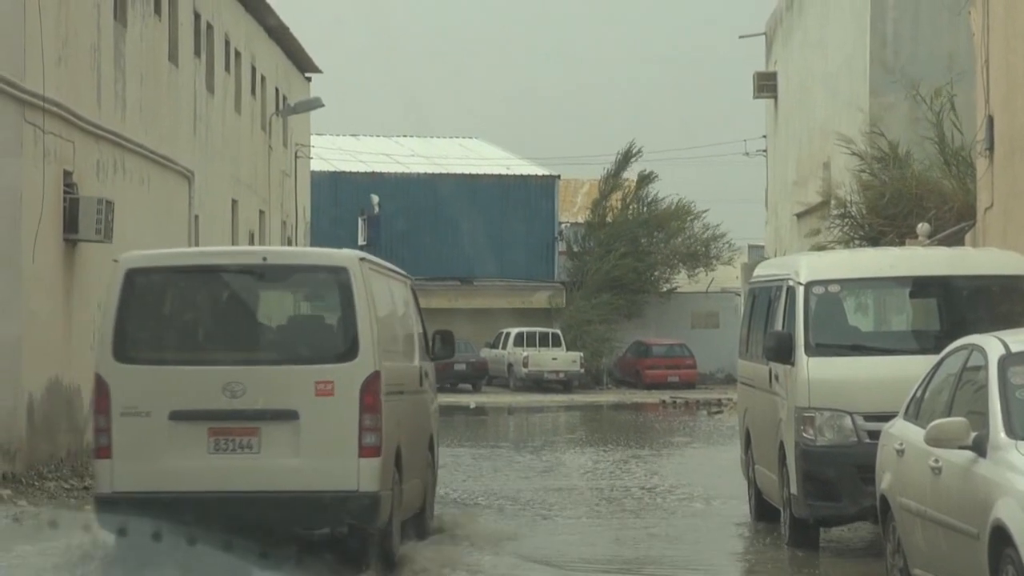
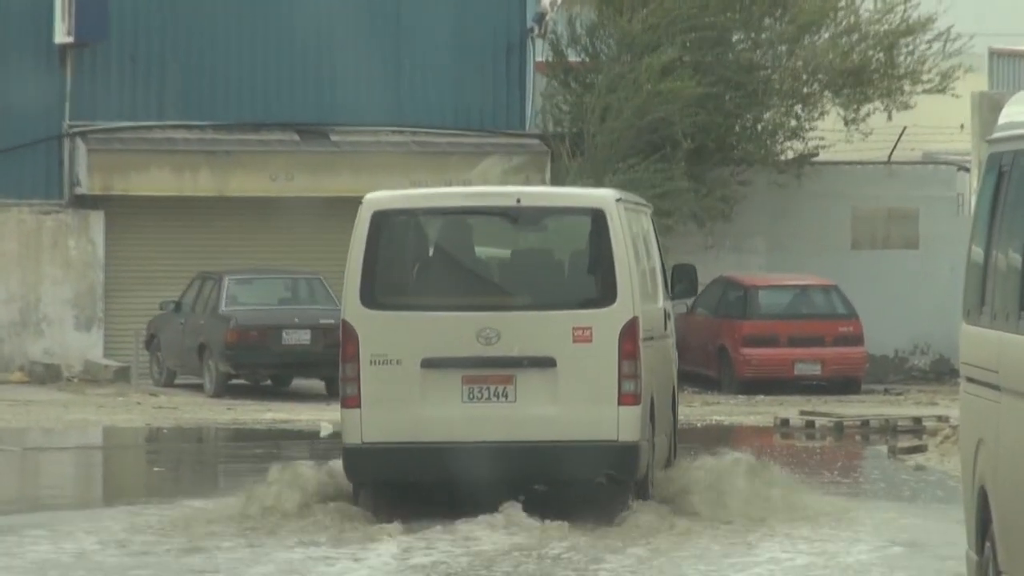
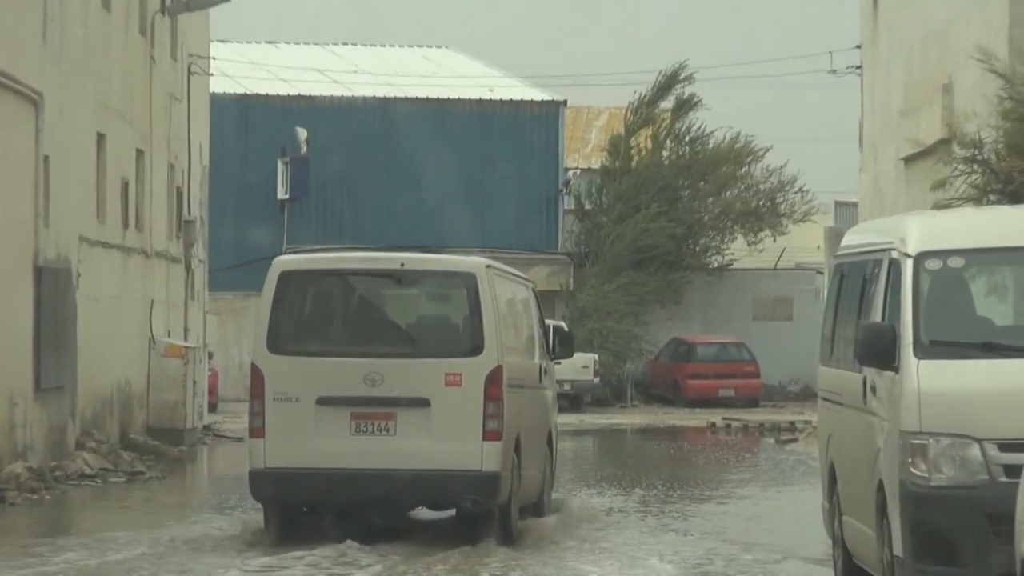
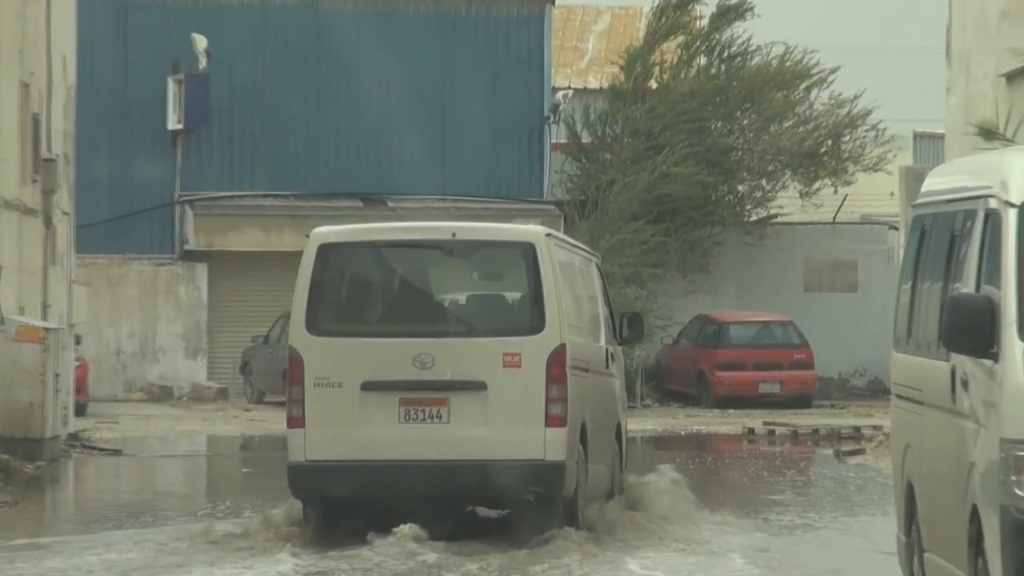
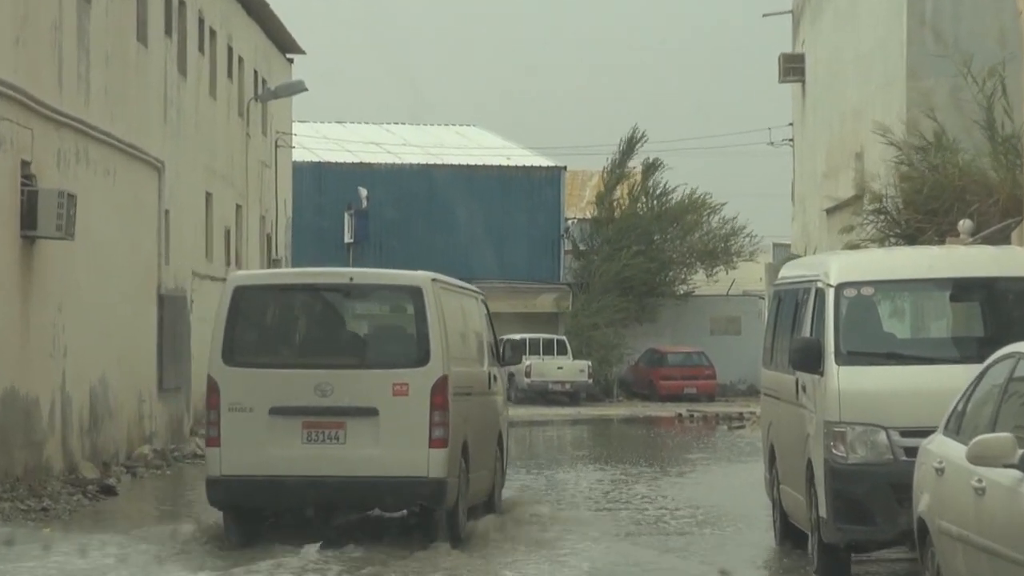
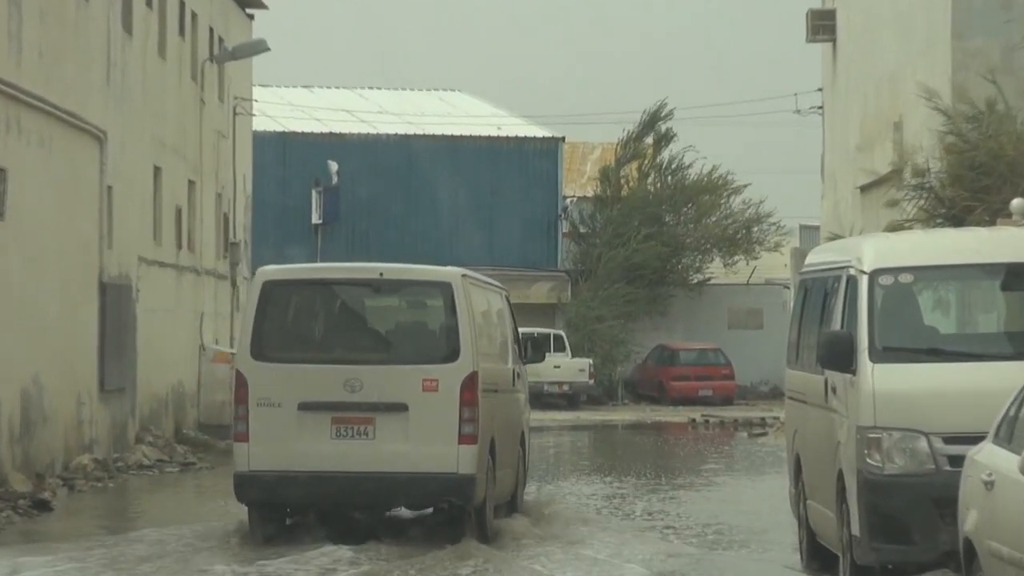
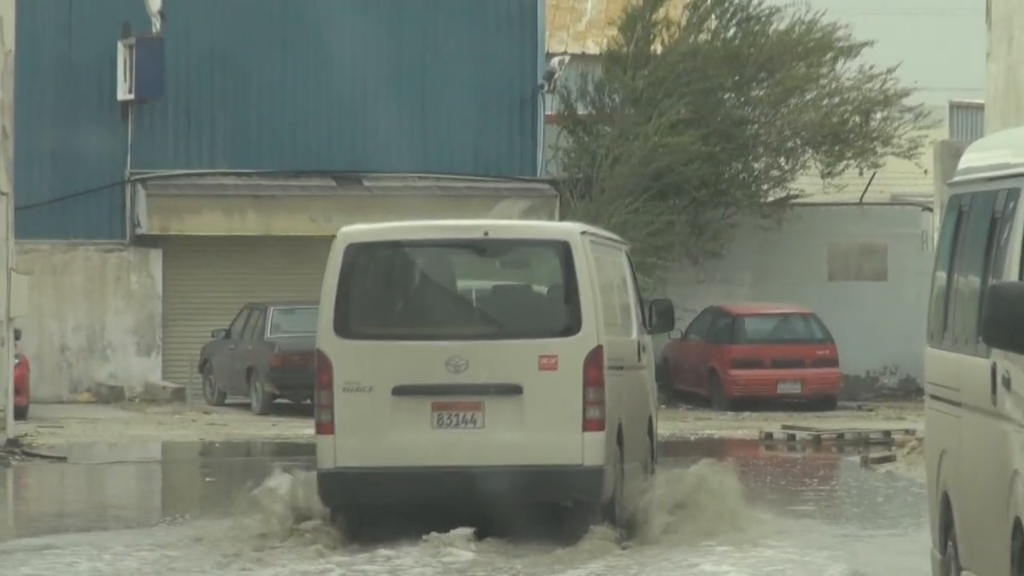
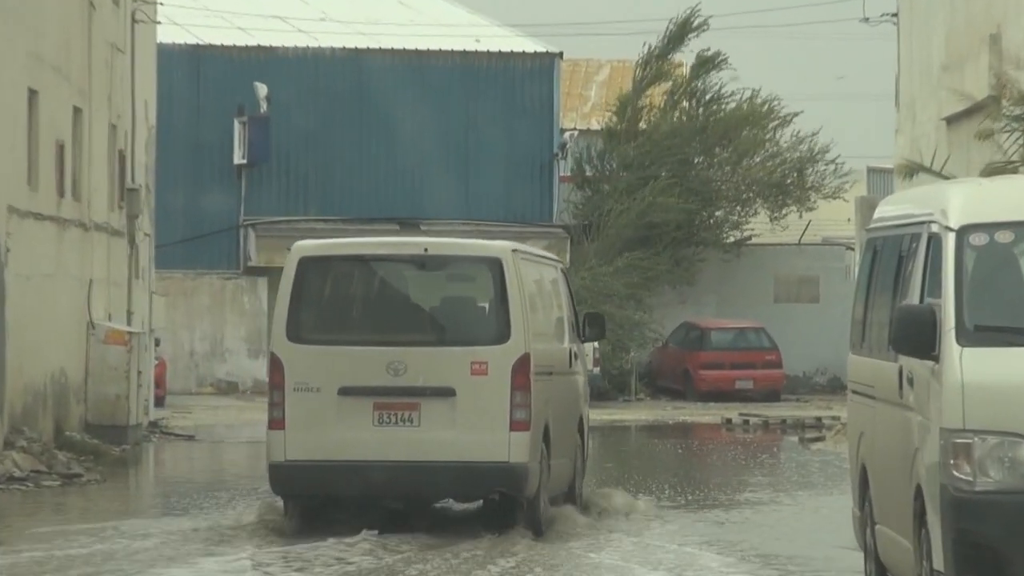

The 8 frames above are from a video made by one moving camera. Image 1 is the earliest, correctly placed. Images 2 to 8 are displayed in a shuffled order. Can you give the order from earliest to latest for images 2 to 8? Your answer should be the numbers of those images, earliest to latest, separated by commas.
5, 6, 3, 8, 4, 7, 2
